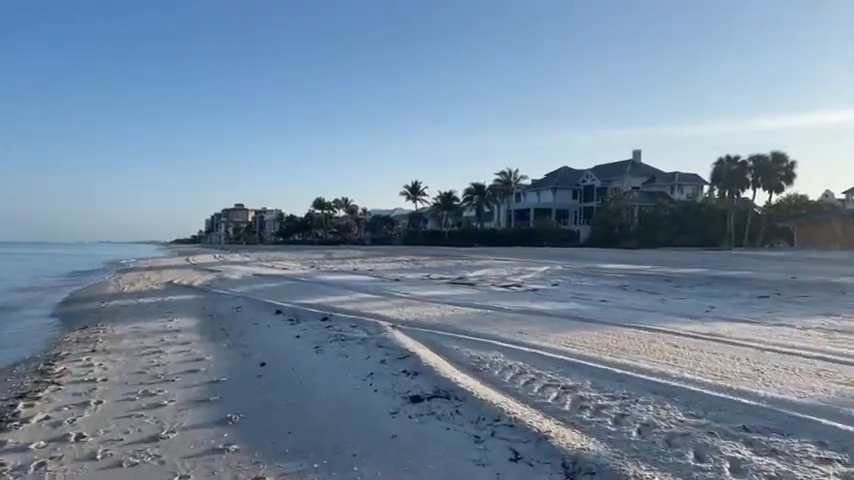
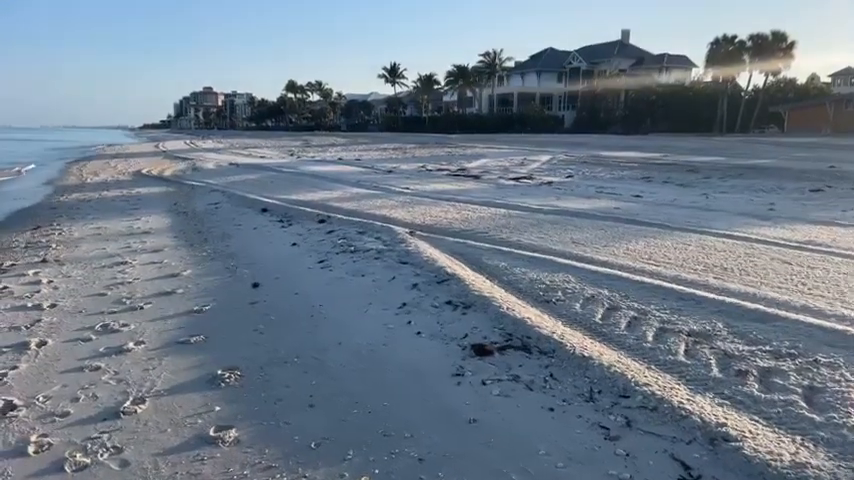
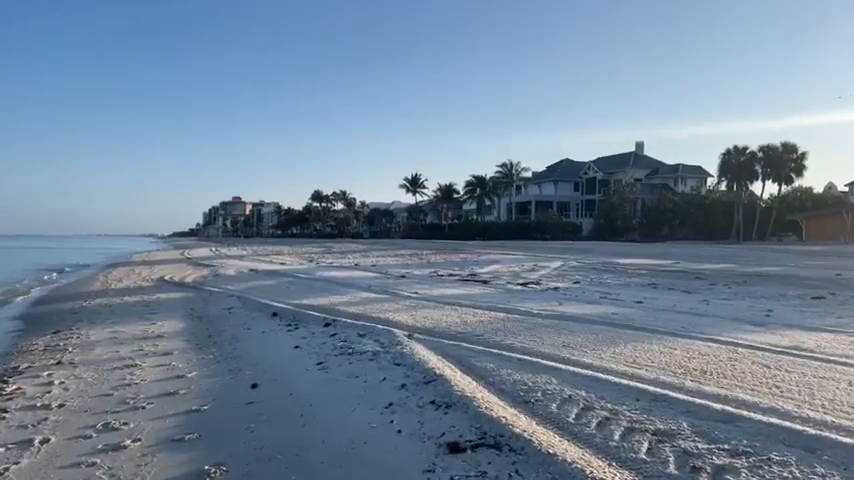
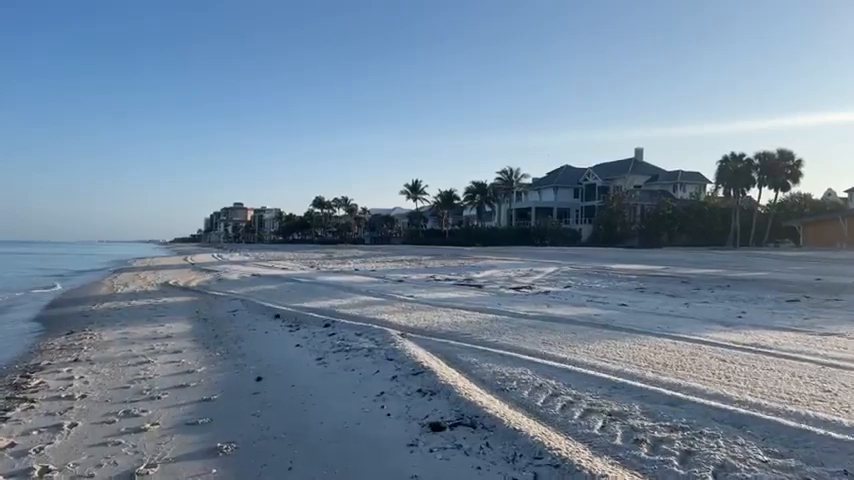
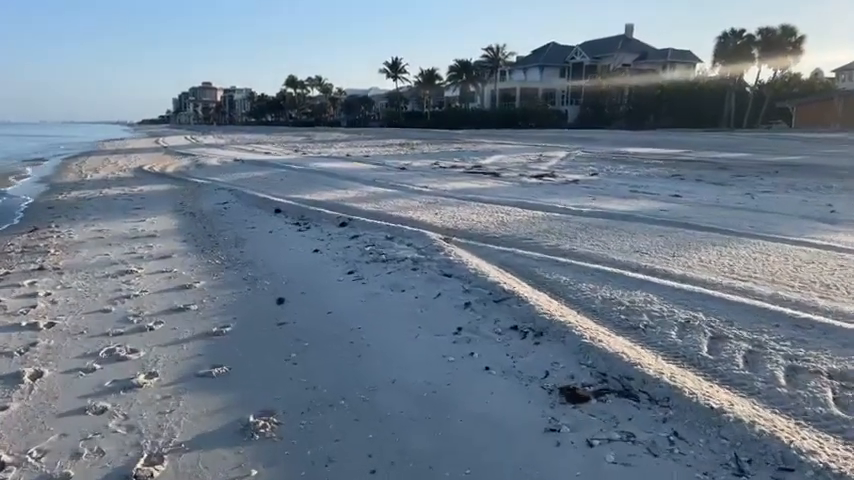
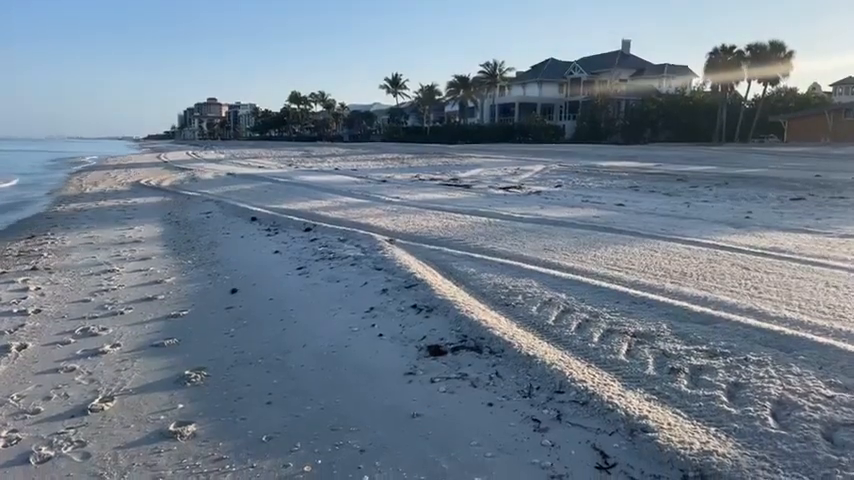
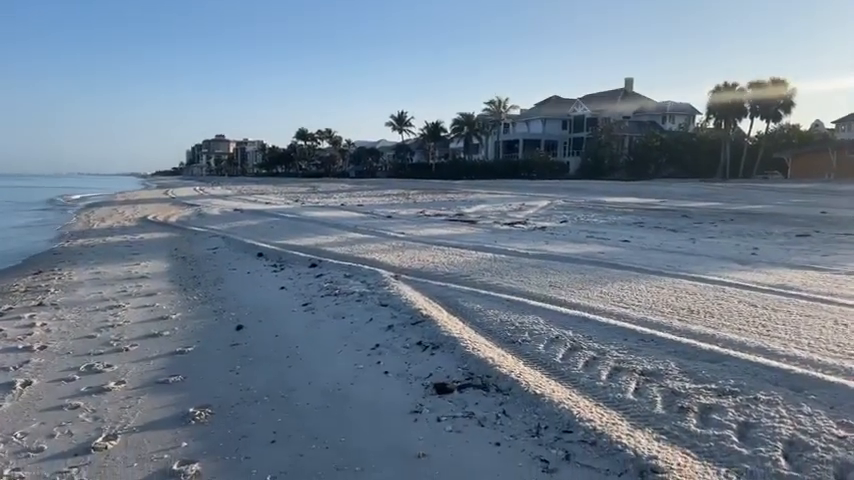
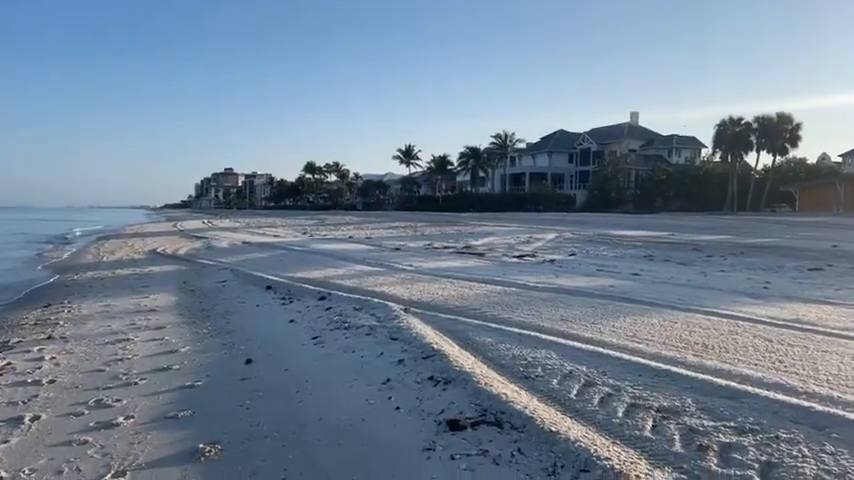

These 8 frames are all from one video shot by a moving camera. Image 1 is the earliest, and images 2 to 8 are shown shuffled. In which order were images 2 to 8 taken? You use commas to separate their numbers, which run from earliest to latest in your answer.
4, 3, 8, 7, 6, 2, 5
